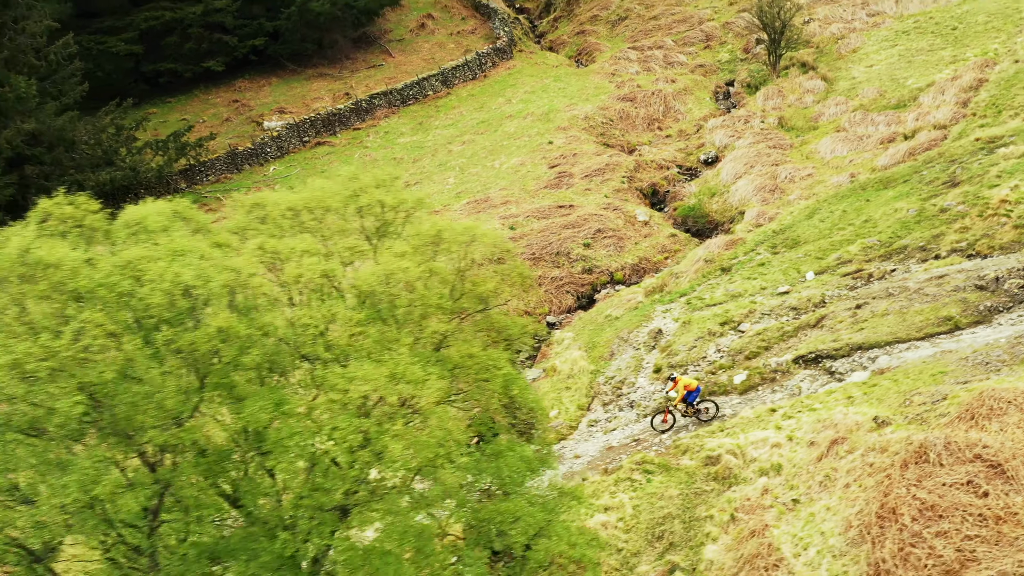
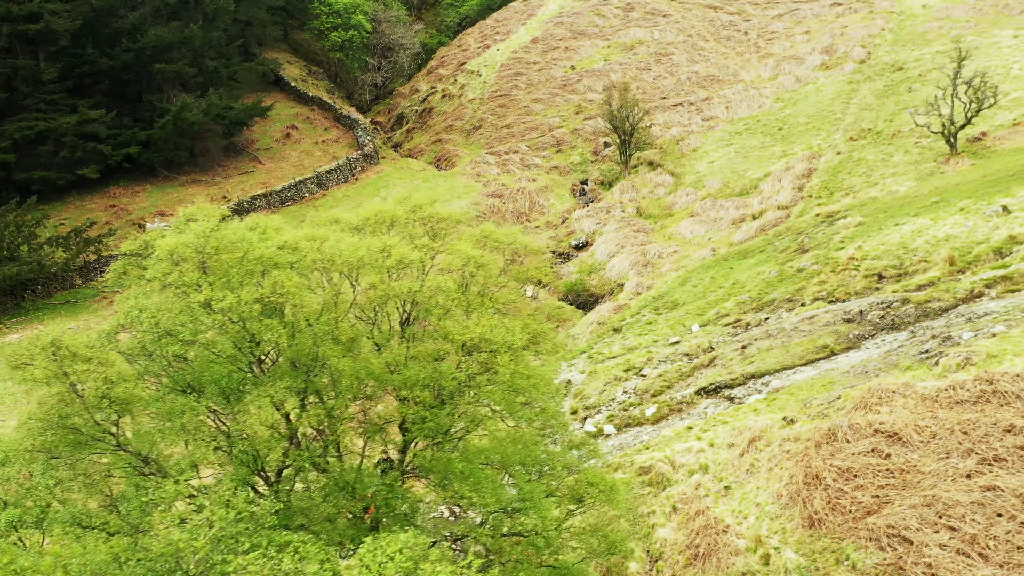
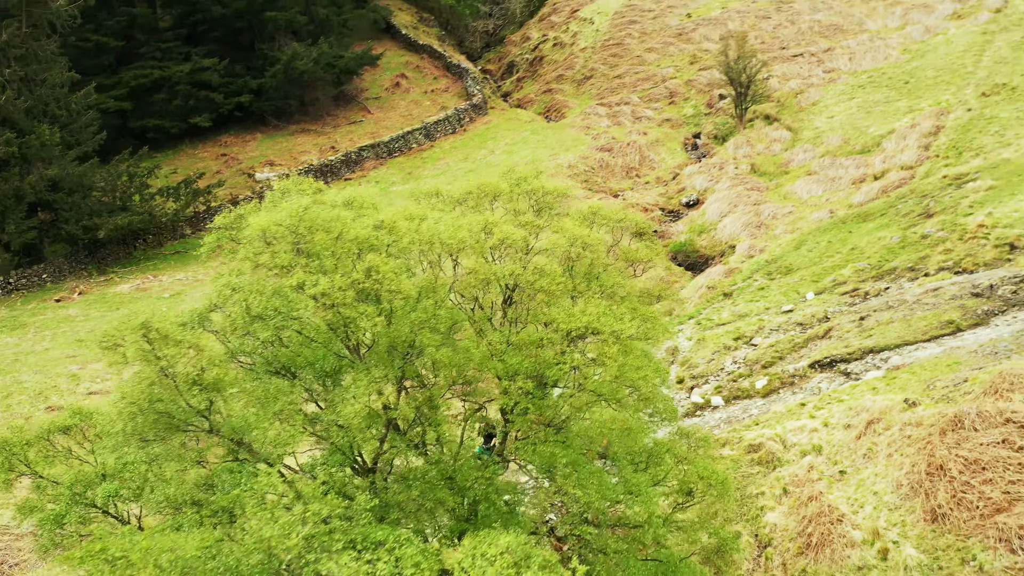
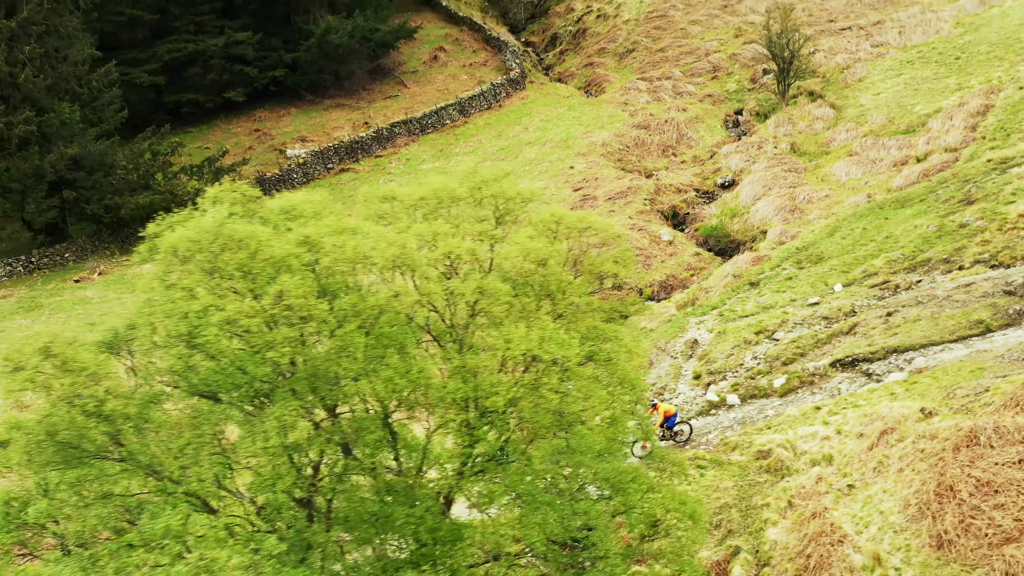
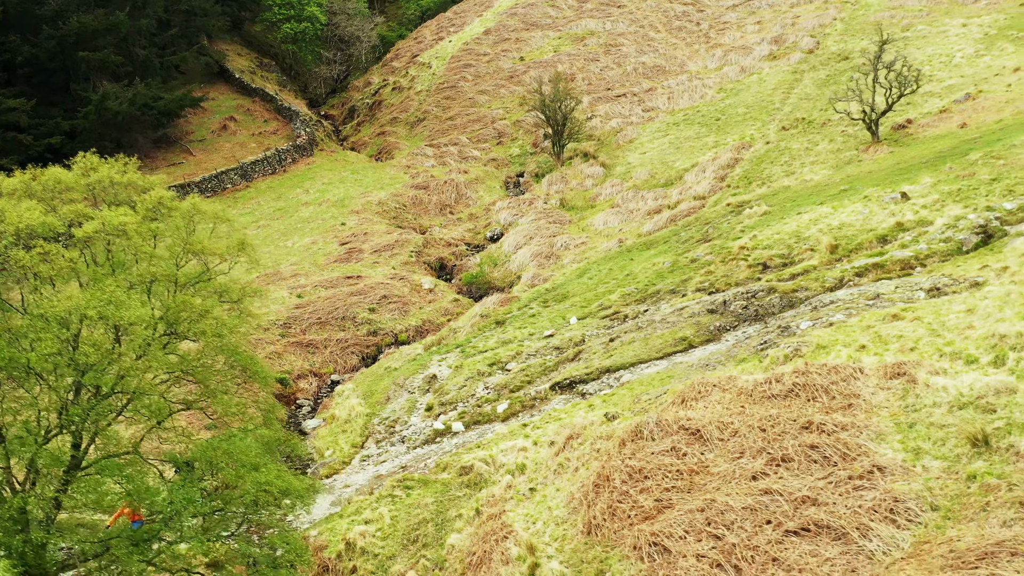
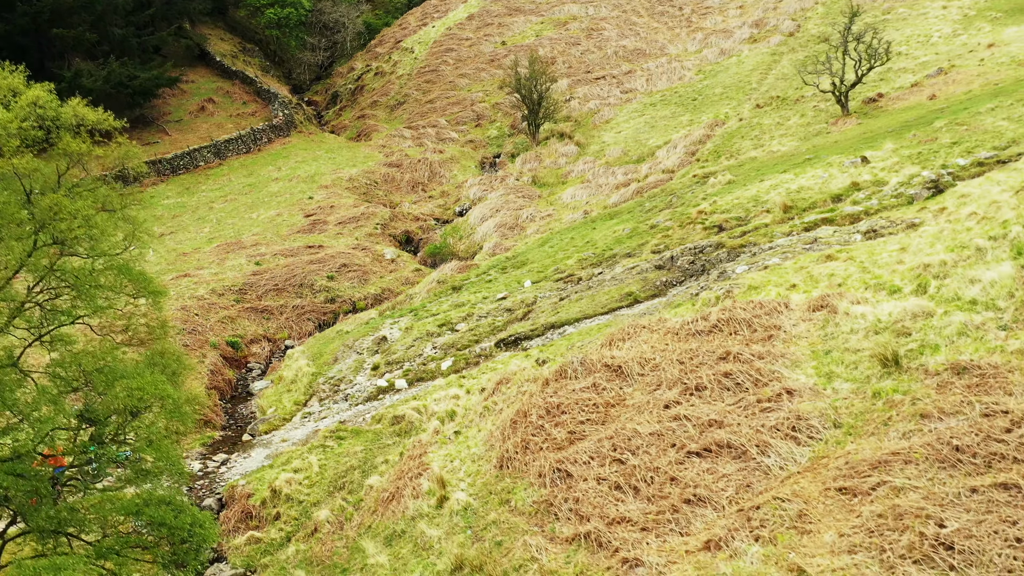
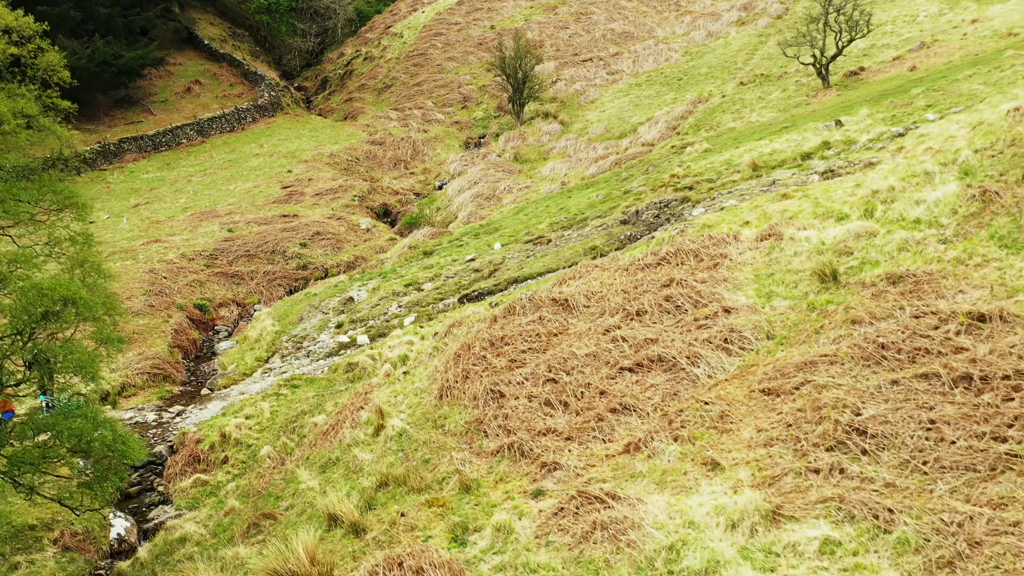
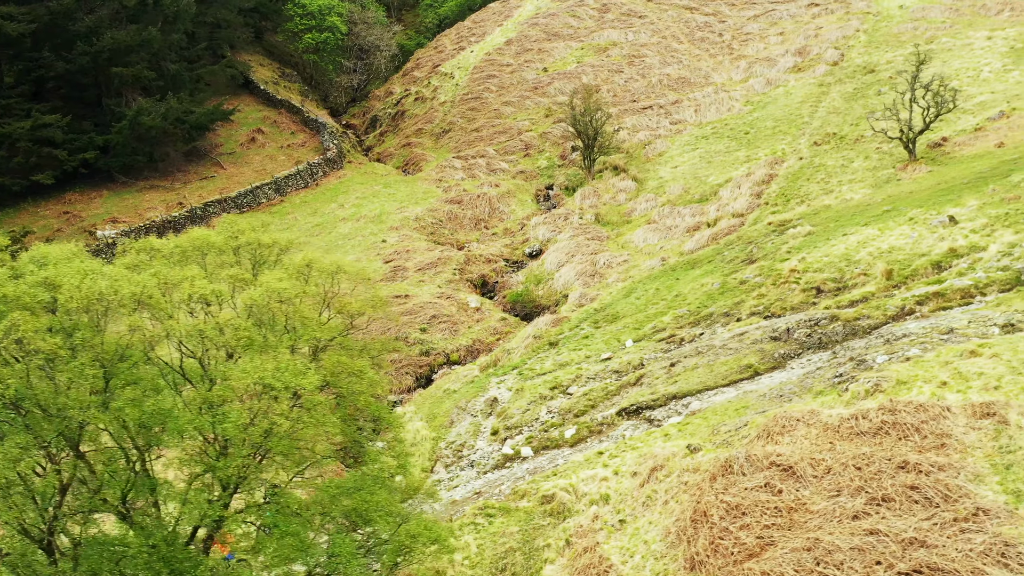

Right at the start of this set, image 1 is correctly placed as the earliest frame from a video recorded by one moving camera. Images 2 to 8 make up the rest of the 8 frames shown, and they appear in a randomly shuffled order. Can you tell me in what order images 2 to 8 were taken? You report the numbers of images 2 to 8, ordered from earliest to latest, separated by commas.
4, 3, 2, 8, 5, 6, 7
